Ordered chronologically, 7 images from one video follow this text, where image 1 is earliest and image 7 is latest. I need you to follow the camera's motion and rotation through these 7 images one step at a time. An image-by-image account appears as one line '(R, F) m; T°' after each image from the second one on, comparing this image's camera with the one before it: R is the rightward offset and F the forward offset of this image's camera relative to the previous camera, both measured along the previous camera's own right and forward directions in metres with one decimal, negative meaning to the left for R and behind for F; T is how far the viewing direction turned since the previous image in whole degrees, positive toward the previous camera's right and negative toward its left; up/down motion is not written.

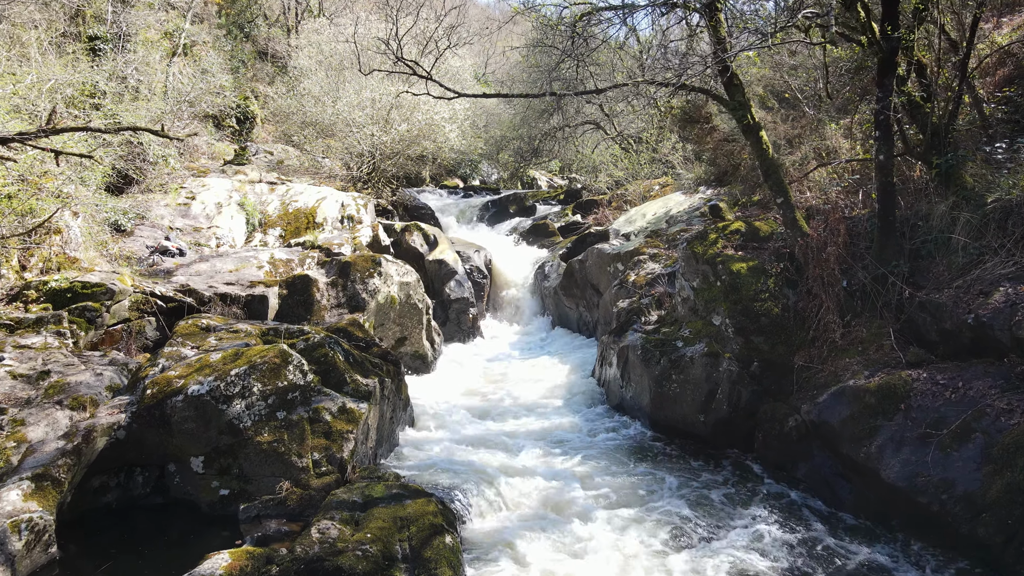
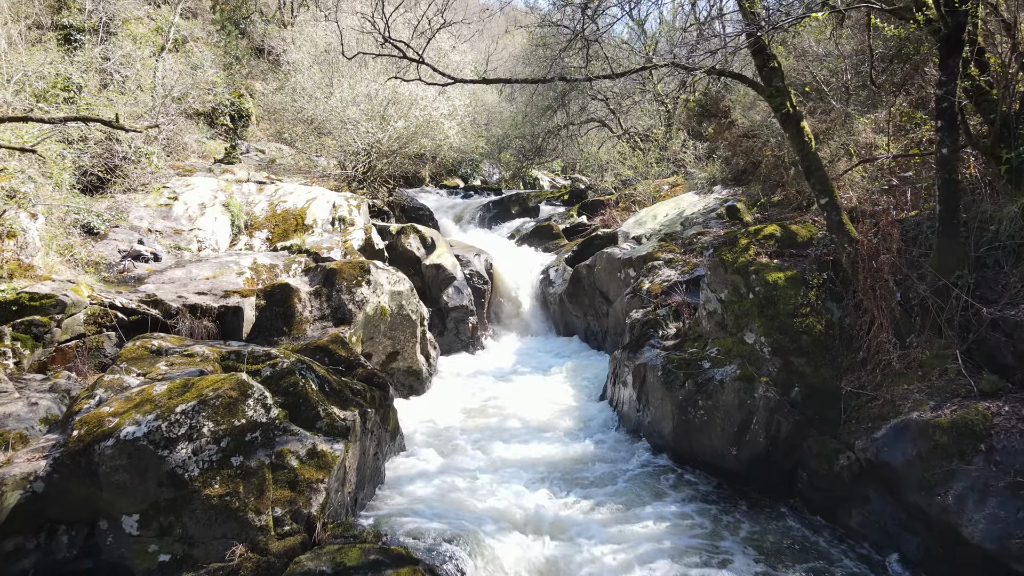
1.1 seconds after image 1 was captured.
(0.0, +0.7) m; 0°
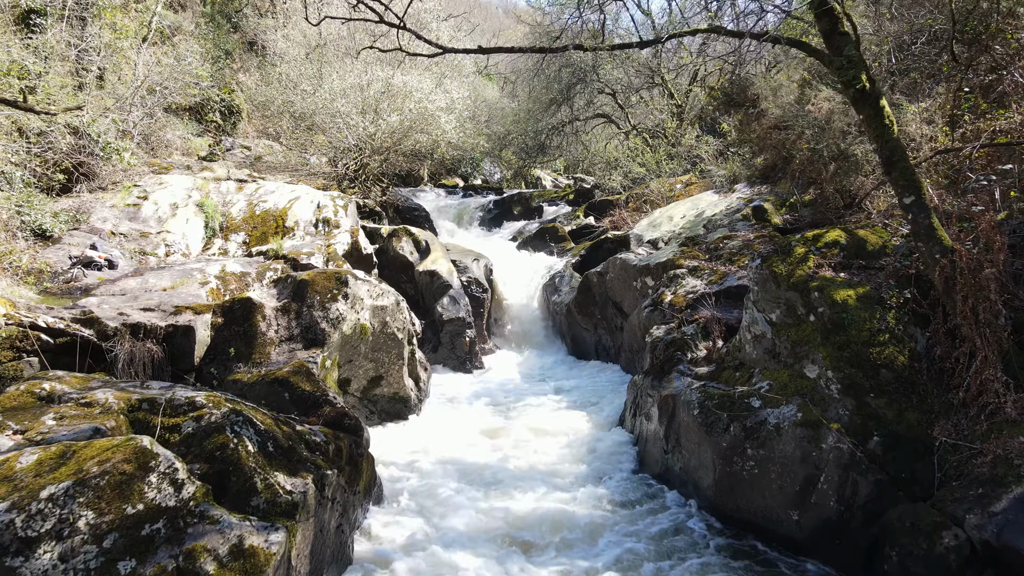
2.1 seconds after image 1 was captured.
(0.0, +1.0) m; 0°
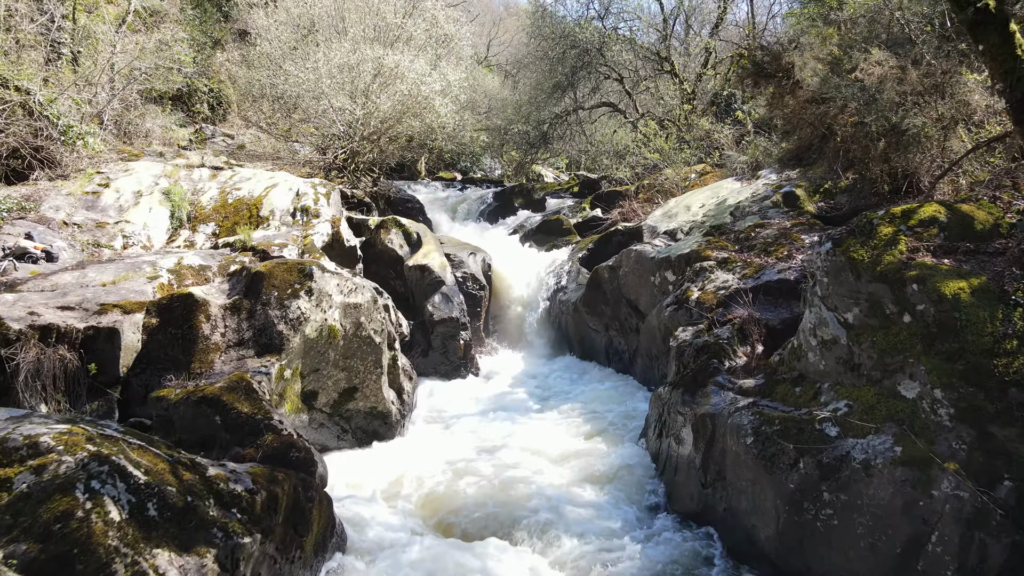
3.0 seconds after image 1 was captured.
(0.0, +1.0) m; 0°
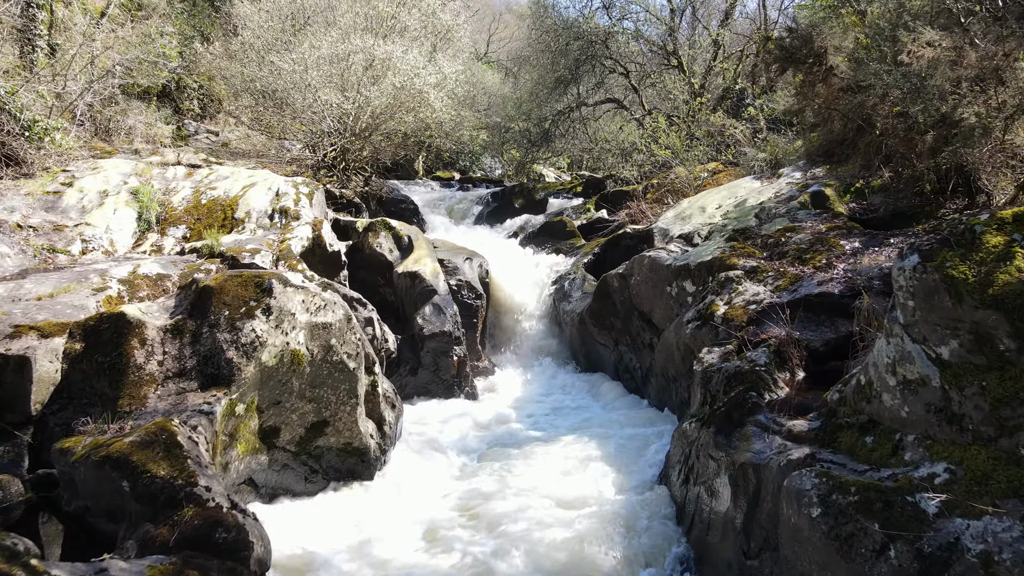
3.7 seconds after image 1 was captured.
(0.0, +0.8) m; 0°
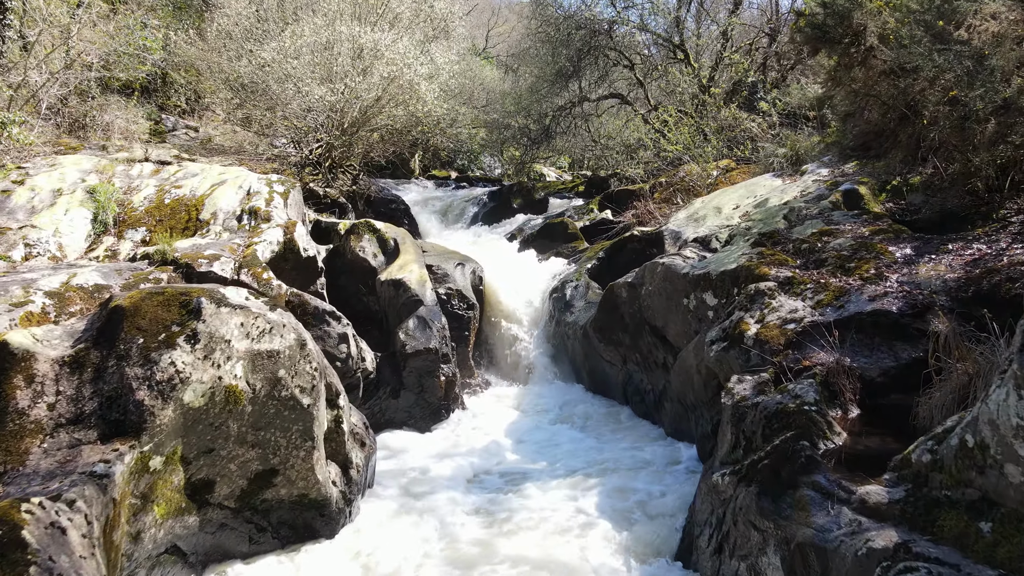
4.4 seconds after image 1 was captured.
(+0.1, +0.8) m; 0°
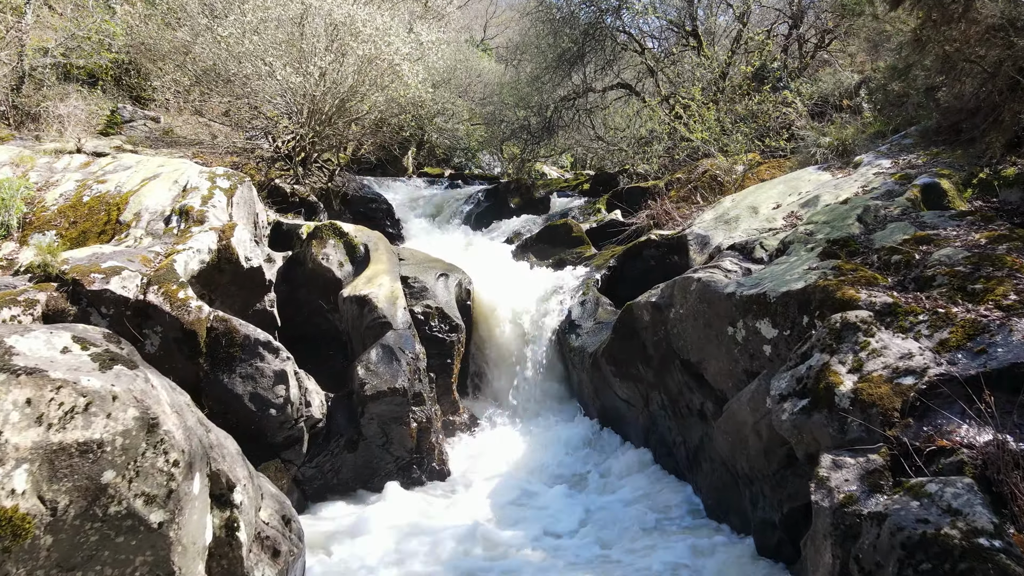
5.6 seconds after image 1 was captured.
(+0.1, +1.3) m; 0°
